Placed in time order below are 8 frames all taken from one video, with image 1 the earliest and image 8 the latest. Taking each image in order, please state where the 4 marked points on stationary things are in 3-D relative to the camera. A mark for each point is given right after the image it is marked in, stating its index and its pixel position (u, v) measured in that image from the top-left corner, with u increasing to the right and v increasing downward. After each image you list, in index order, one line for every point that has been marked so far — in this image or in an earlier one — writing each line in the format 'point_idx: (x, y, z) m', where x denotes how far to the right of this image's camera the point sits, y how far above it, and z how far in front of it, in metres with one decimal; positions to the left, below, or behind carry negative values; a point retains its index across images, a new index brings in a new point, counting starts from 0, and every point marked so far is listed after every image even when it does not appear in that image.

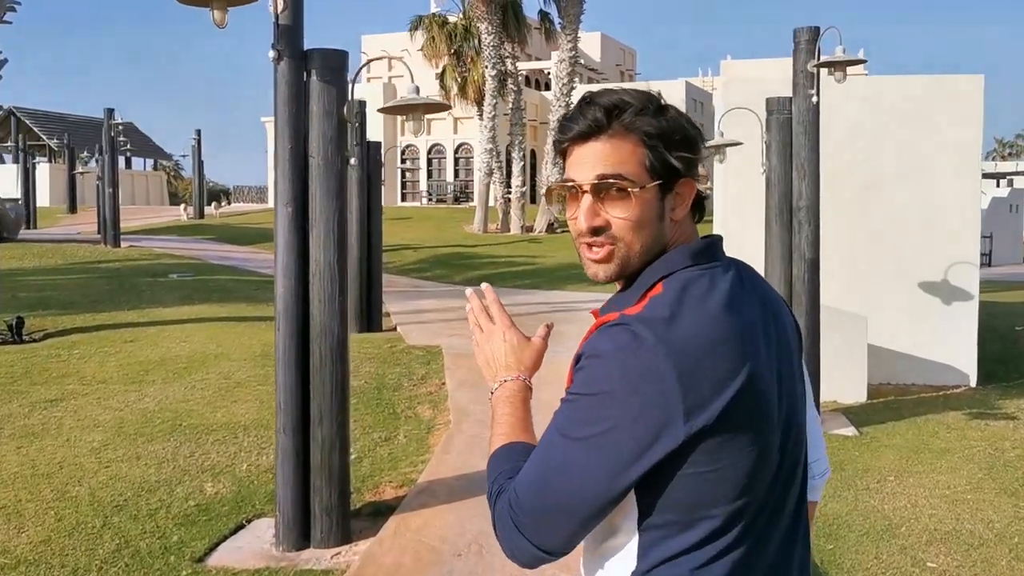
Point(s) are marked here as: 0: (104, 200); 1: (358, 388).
0: (-7.9, +1.7, +17.9) m
1: (-1.2, -0.8, +7.2) m
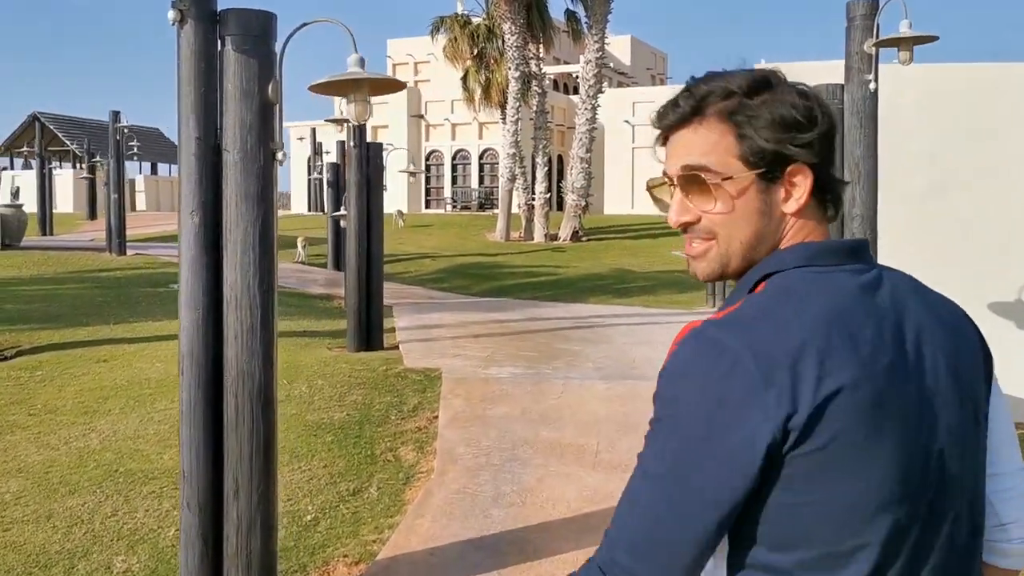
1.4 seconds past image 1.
0: (-7.5, +1.5, +17.2) m
1: (-1.2, -0.9, +6.3) m
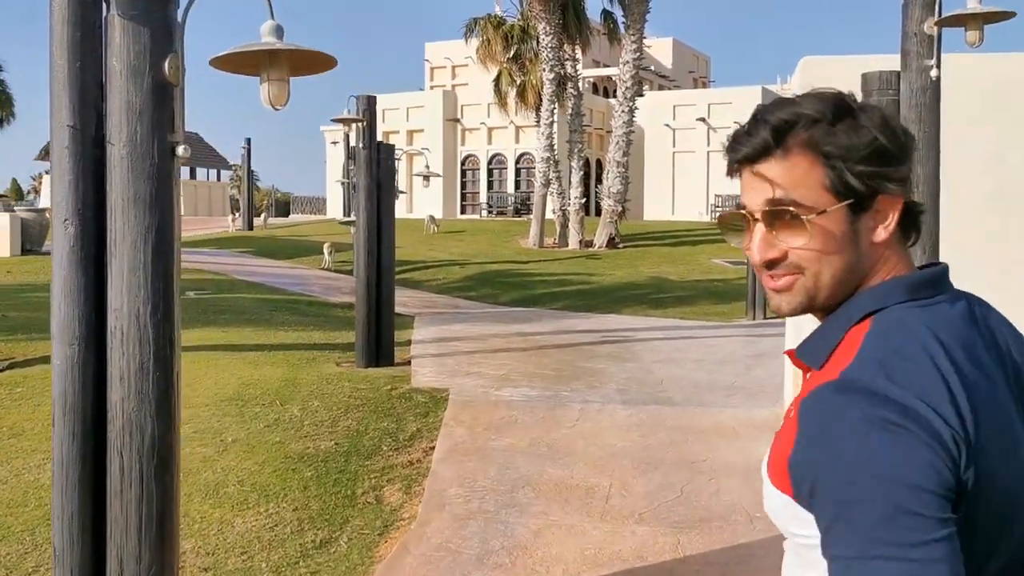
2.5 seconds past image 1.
0: (-7.0, +1.4, +16.9) m
1: (-1.1, -1.0, +5.6) m
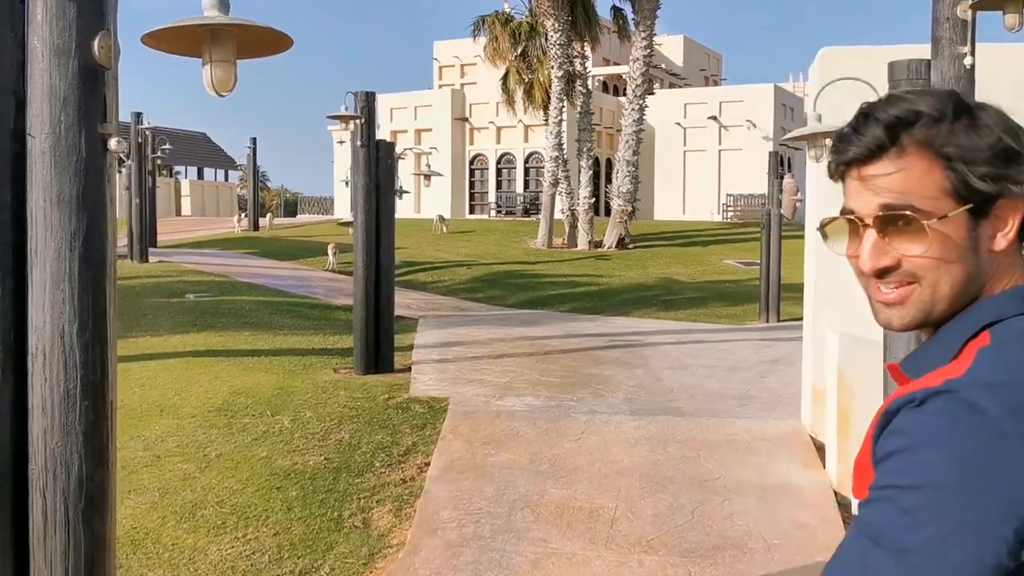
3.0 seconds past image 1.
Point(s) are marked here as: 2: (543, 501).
0: (-6.8, +1.3, +16.6) m
1: (-1.1, -1.0, +5.3) m
2: (+0.2, -1.1, +4.6) m
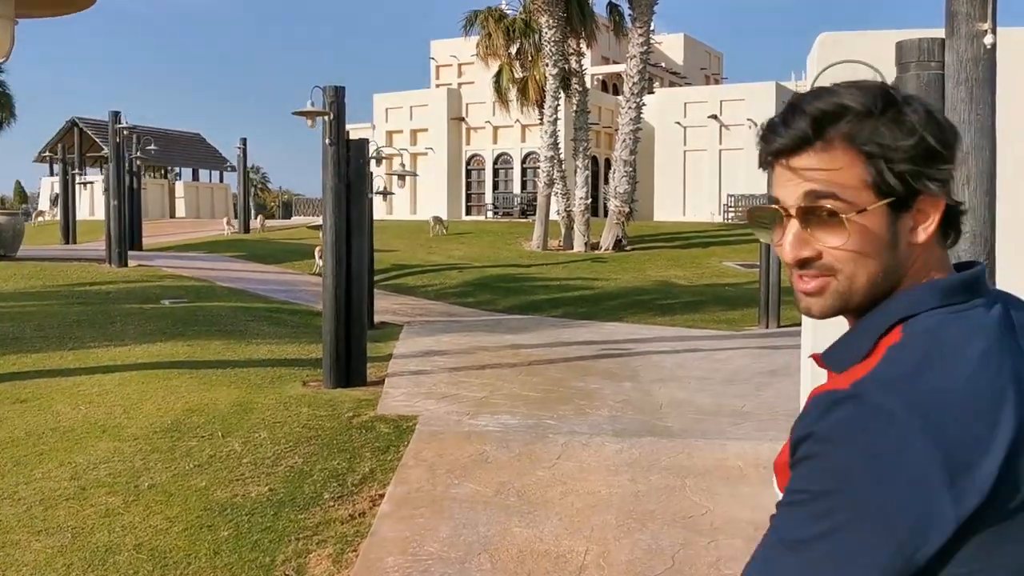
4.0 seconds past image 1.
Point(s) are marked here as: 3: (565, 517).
0: (-7.0, +1.3, +16.1) m
1: (-1.3, -1.1, +4.7) m
2: (0.0, -1.1, +4.1) m
3: (+0.3, -1.1, +4.4) m
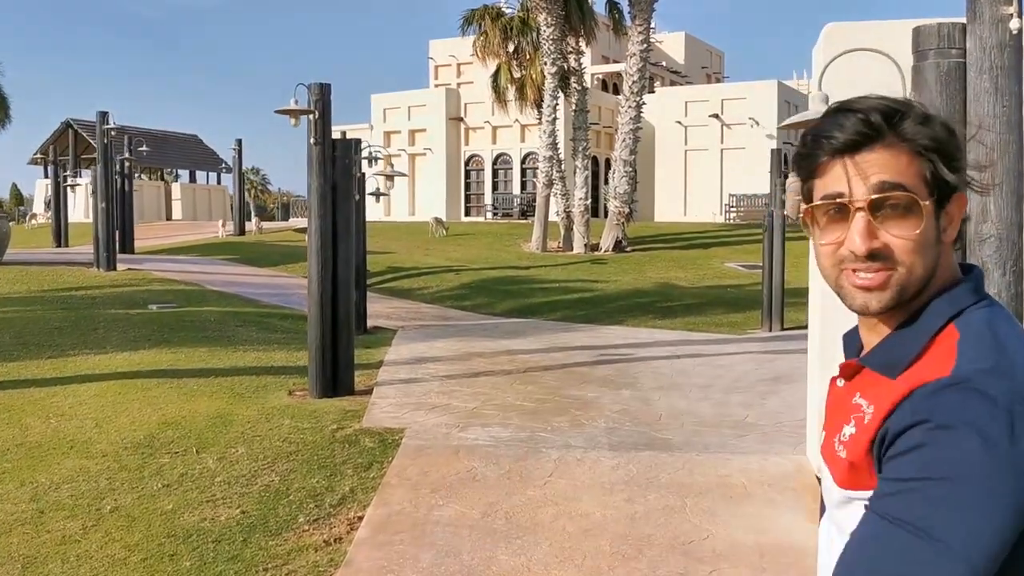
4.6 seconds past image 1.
0: (-7.0, +1.2, +15.8) m
1: (-1.4, -1.1, +4.4) m
2: (-0.1, -1.2, +3.8) m
3: (+0.2, -1.1, +4.1) m
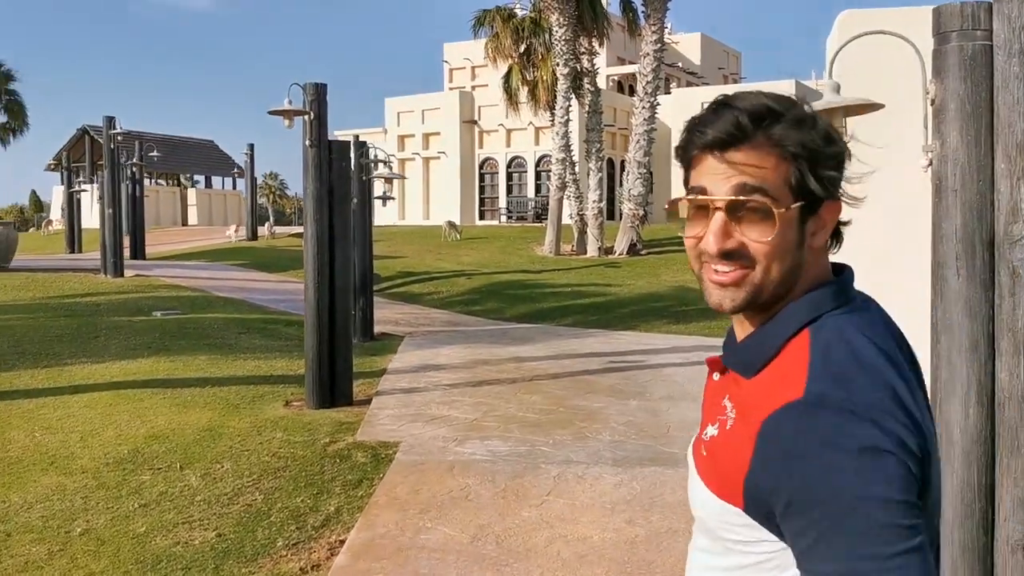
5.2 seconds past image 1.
0: (-6.8, +1.1, +15.6) m
1: (-1.4, -1.2, +4.2) m
2: (-0.1, -1.2, +3.5) m
3: (+0.2, -1.2, +3.8) m
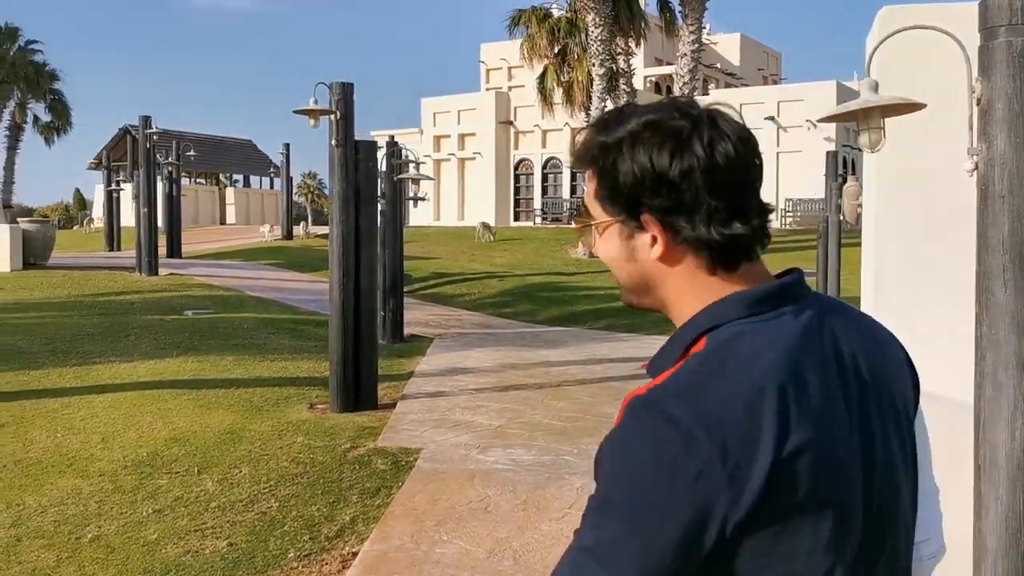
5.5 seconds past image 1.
0: (-6.3, +1.1, +15.7) m
1: (-1.3, -1.2, +4.1) m
2: (-0.1, -1.2, +3.3) m
3: (+0.2, -1.2, +3.7) m
